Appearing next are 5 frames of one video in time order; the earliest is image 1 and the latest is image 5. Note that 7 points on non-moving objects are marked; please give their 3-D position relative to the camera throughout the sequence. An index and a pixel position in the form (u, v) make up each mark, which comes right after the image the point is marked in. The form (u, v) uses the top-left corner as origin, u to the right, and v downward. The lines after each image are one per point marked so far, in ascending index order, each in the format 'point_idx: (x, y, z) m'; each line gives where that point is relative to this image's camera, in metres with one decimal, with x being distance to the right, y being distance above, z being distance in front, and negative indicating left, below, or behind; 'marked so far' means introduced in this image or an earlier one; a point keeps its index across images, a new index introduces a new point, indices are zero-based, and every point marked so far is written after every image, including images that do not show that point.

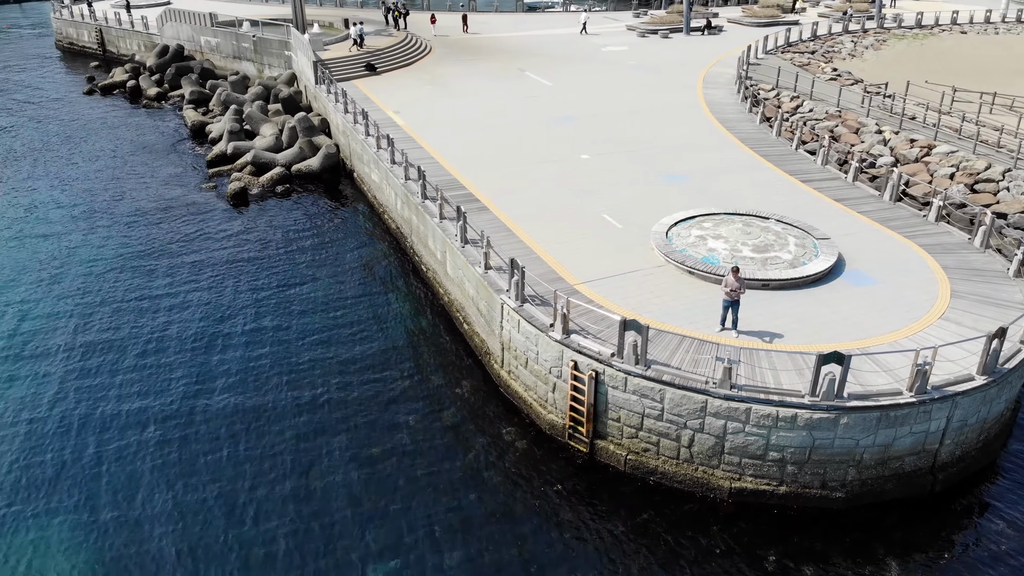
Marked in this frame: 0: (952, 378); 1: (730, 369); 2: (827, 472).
0: (+9.4, -1.9, +18.1) m
1: (+4.6, -1.7, +17.8) m
2: (+6.7, -3.9, +18.1) m
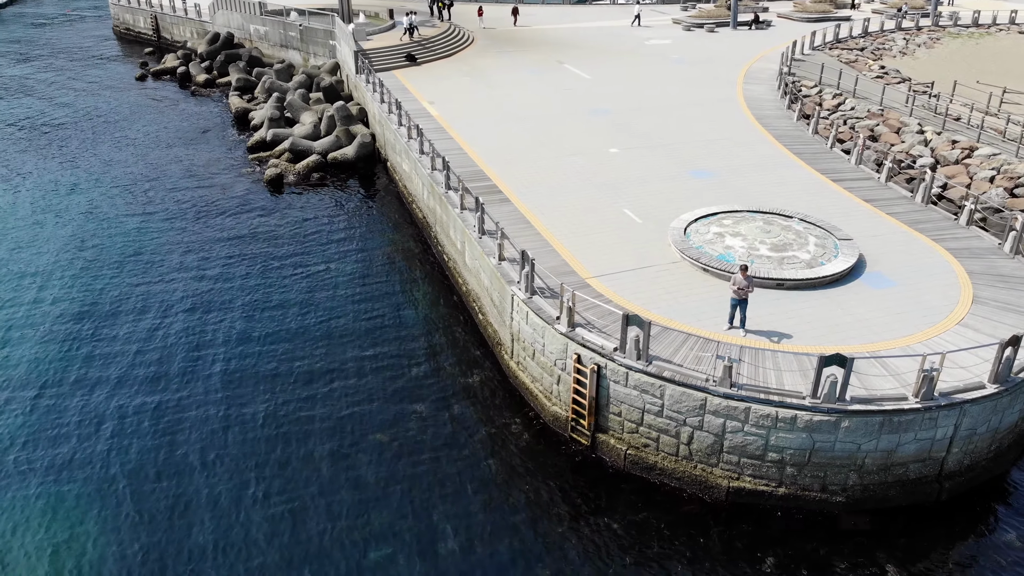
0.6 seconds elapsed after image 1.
0: (+9.4, -2.0, +17.7) m
1: (+4.6, -1.7, +17.7) m
2: (+6.6, -4.0, +17.8) m
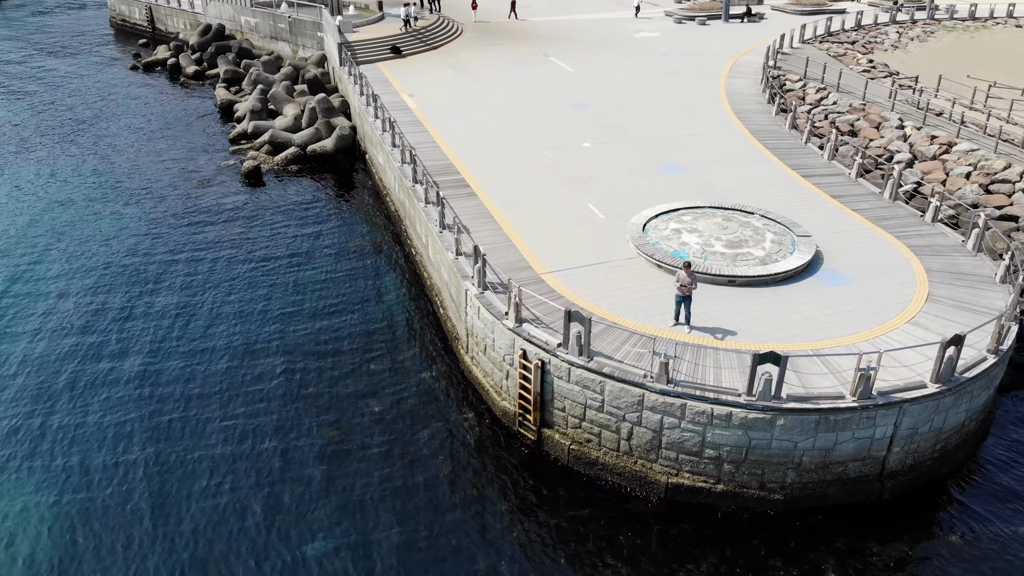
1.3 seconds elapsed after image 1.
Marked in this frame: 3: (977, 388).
0: (+8.1, -2.0, +17.5) m
1: (+3.3, -1.6, +17.6) m
2: (+5.3, -3.9, +17.7) m
3: (+10.2, -2.2, +18.4) m
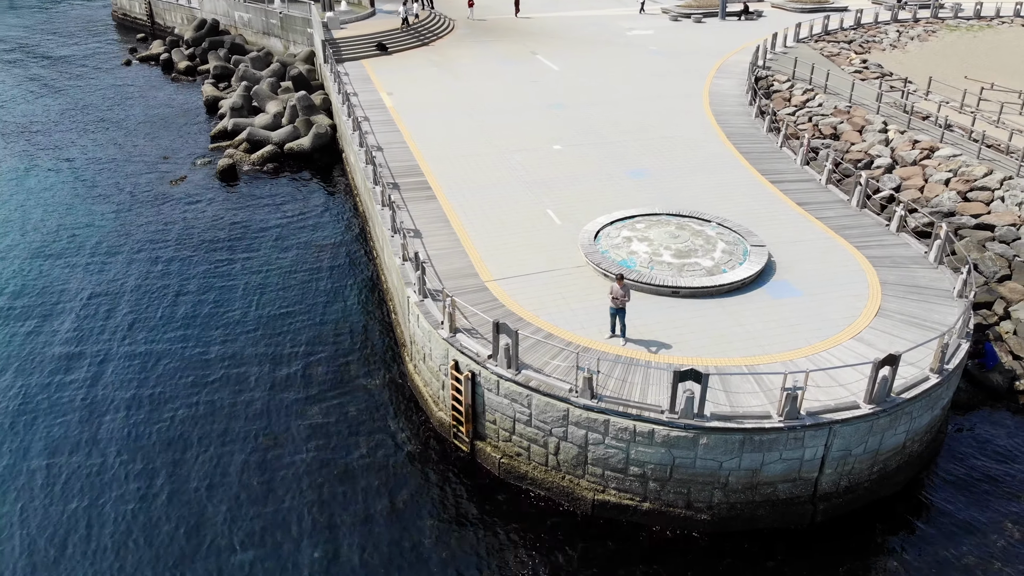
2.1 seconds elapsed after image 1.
0: (+6.5, -2.3, +17.0) m
1: (+1.6, -1.9, +17.2) m
2: (+3.7, -4.2, +17.3) m
3: (+8.6, -2.5, +17.8) m
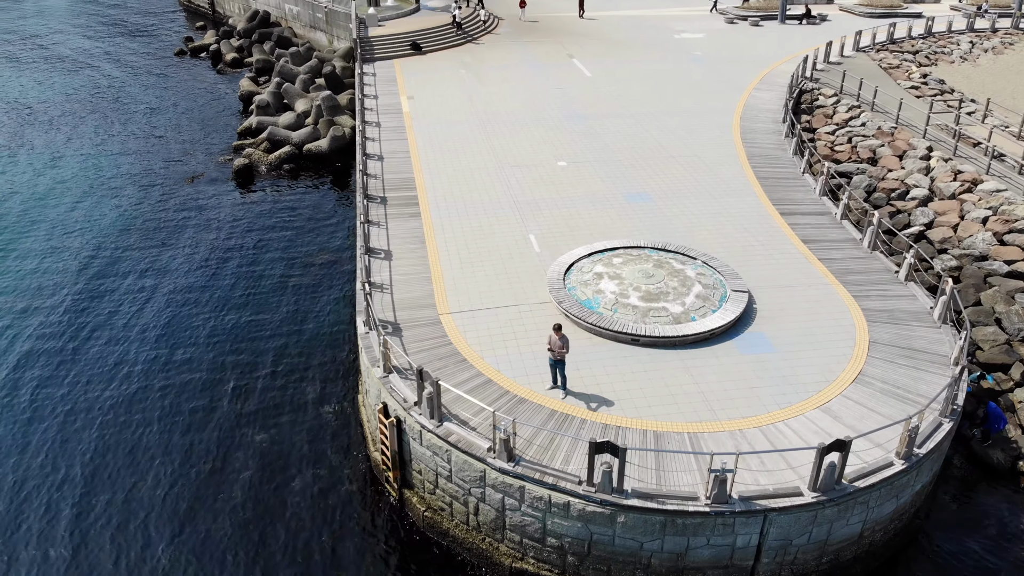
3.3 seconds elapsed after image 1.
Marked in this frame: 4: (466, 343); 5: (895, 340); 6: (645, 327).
0: (+4.7, -3.6, +15.2) m
1: (-0.1, -2.9, +15.9) m
2: (+1.9, -5.3, +15.8) m
3: (+6.8, -3.9, +15.8) m
4: (-1.1, -1.3, +19.9) m
5: (+9.0, -1.2, +19.8) m
6: (+3.1, -0.9, +19.5) m
